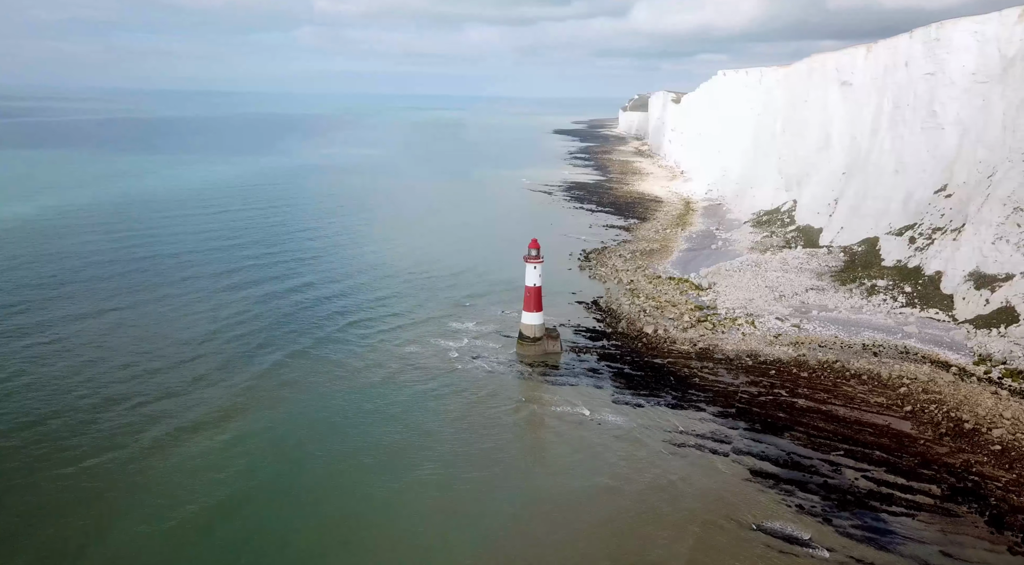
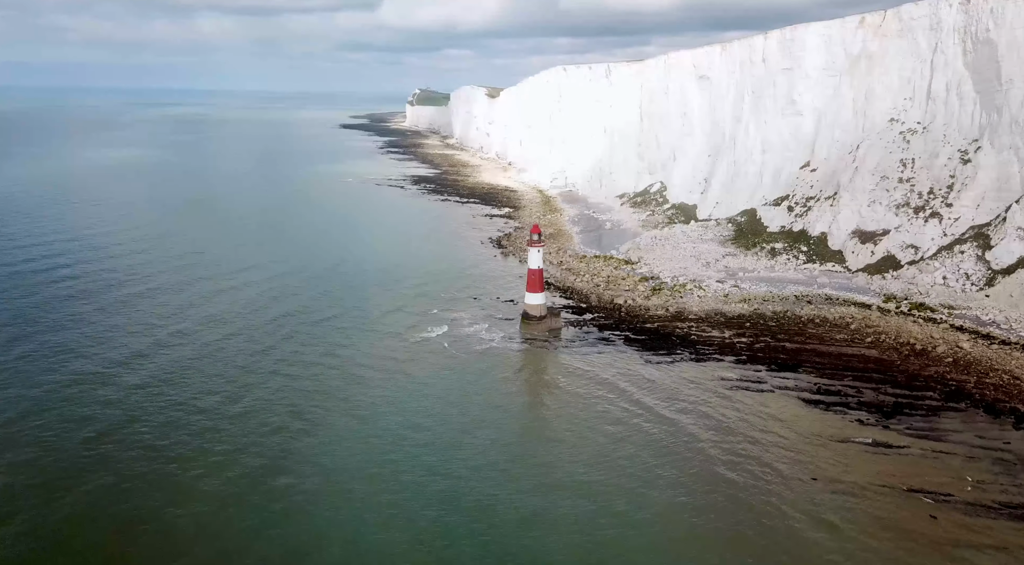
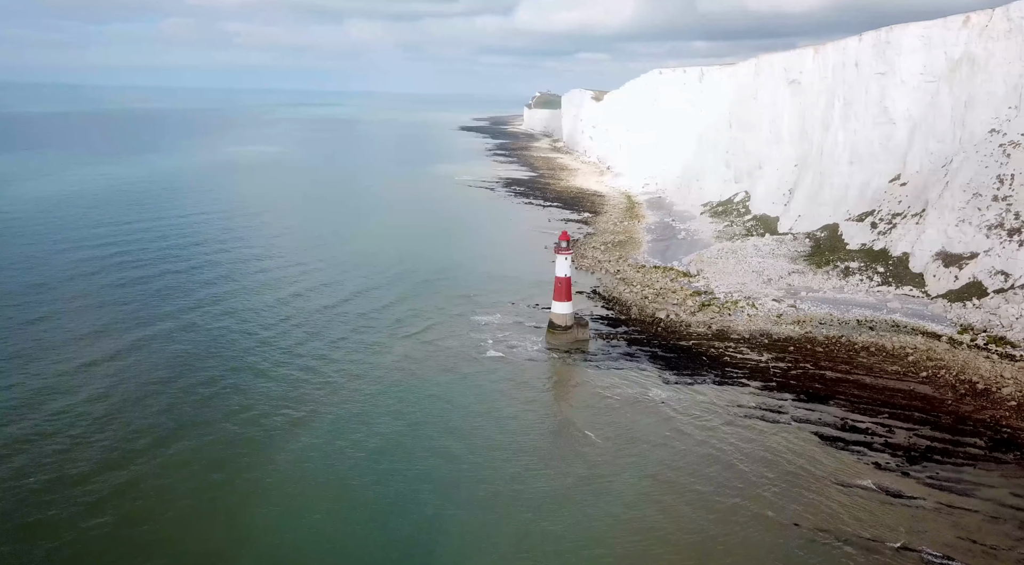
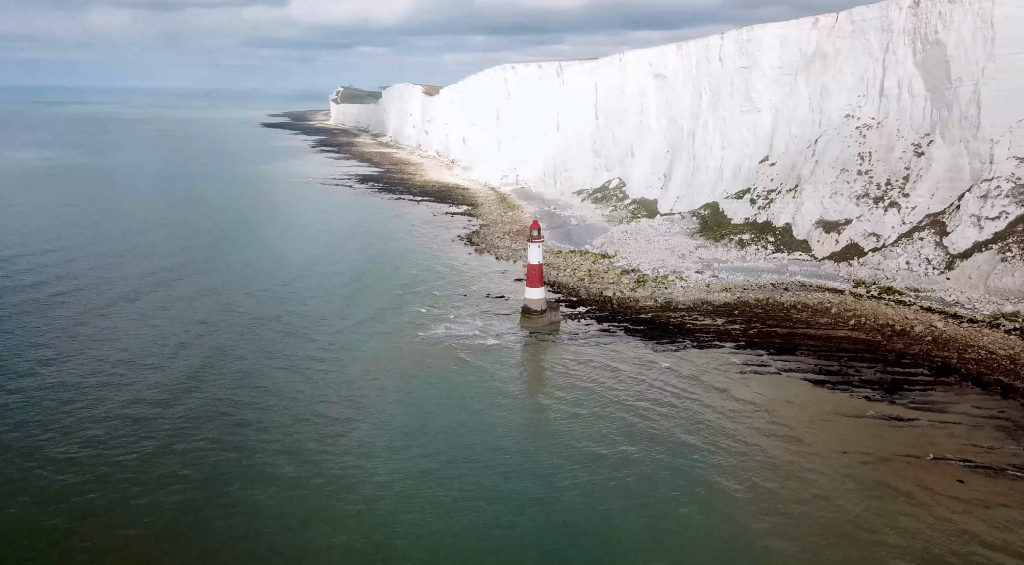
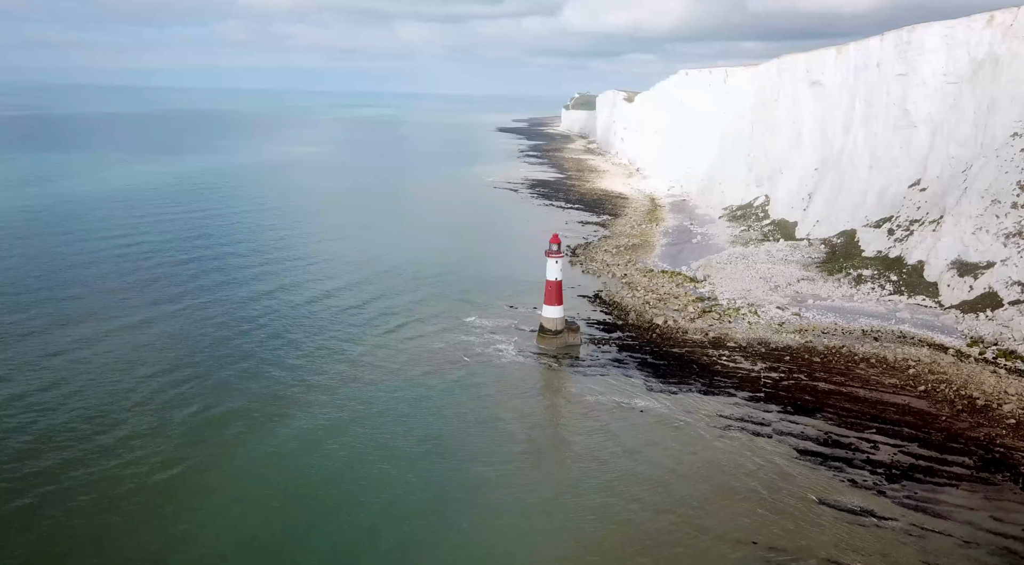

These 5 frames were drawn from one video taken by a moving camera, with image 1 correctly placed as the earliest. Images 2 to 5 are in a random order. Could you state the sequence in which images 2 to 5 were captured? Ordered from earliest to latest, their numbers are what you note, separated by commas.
5, 3, 2, 4
